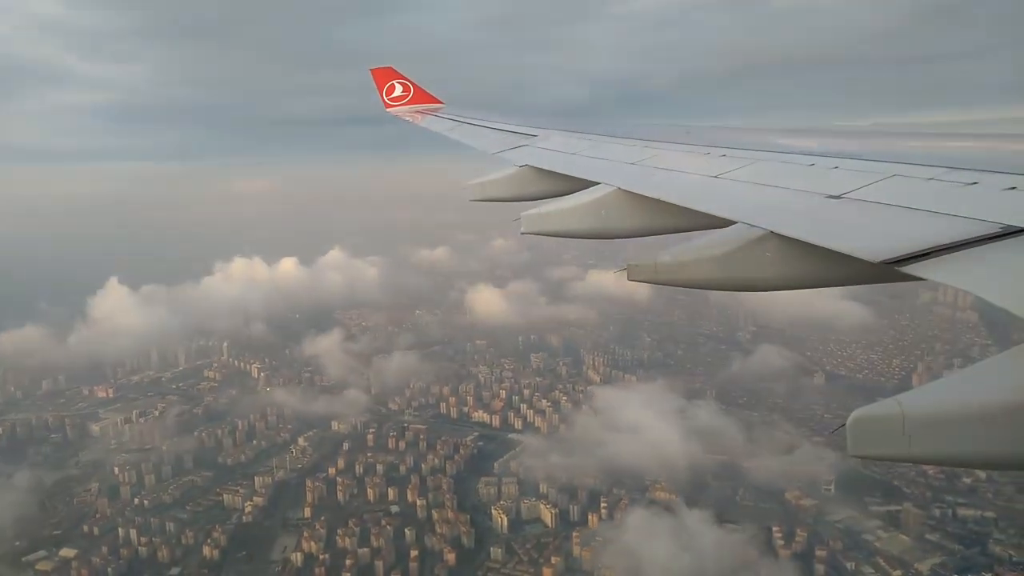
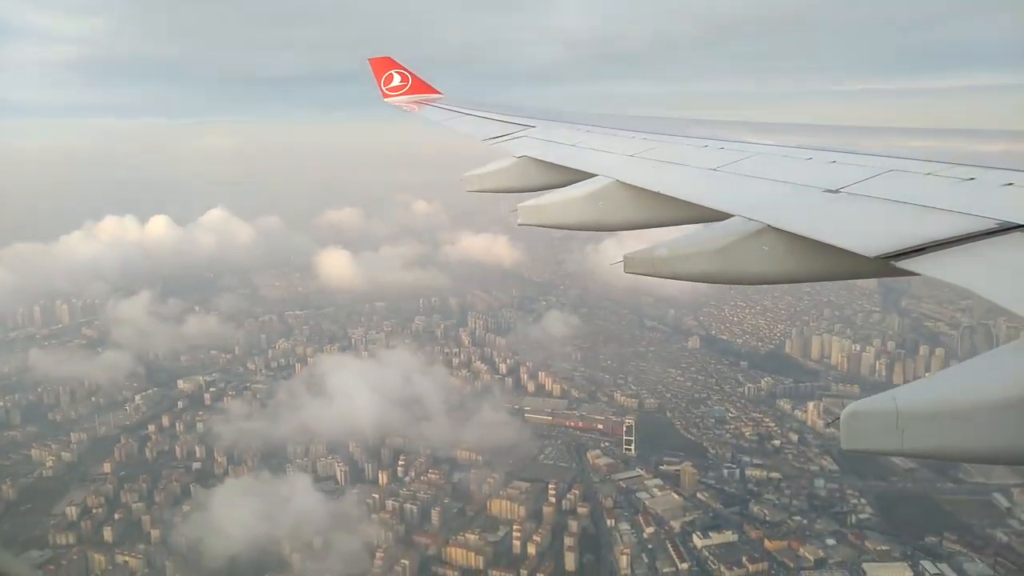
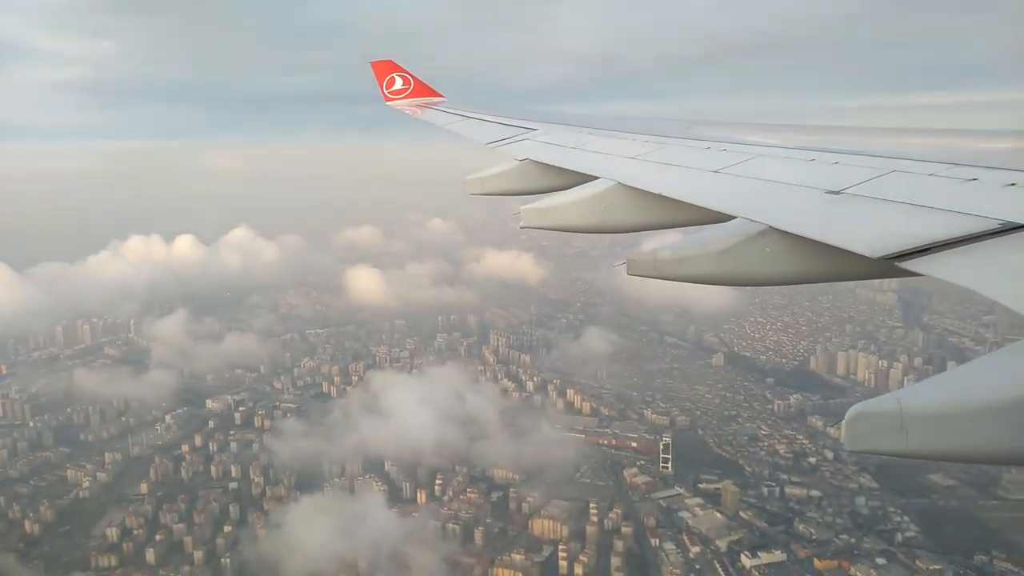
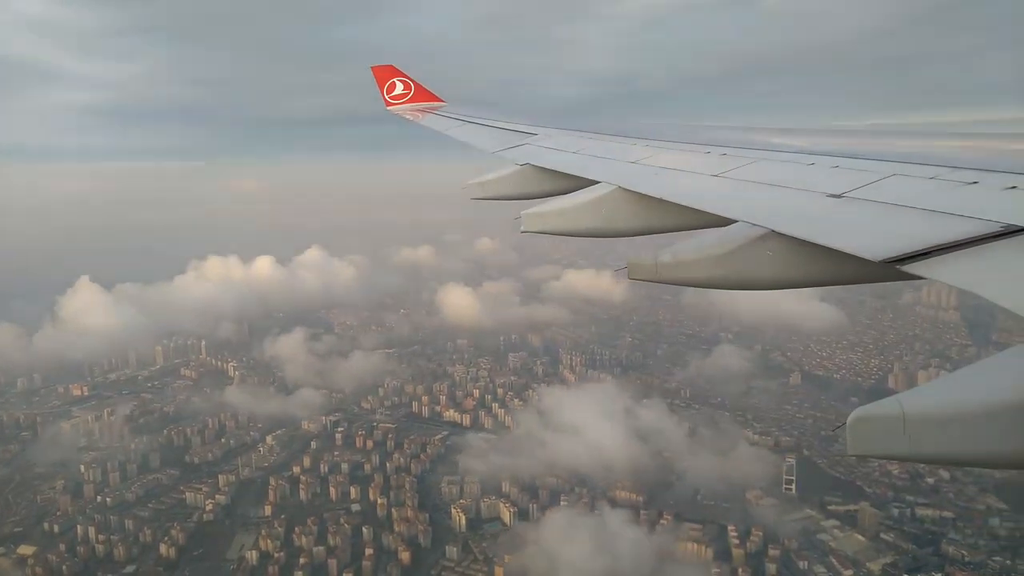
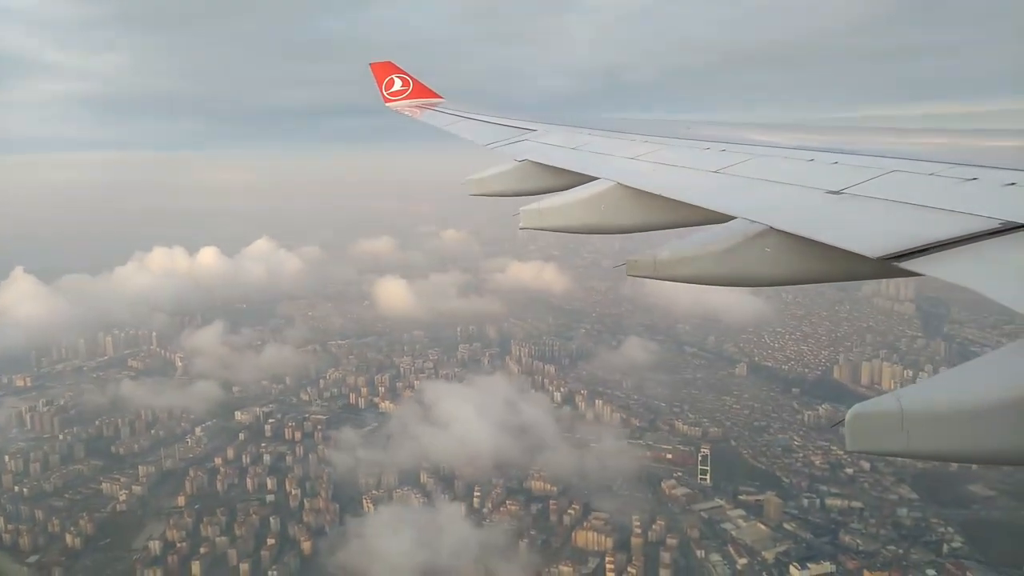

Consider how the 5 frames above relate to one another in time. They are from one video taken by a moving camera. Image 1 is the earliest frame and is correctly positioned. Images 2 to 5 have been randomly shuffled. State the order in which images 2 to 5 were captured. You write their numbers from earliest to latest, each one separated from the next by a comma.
4, 5, 3, 2
